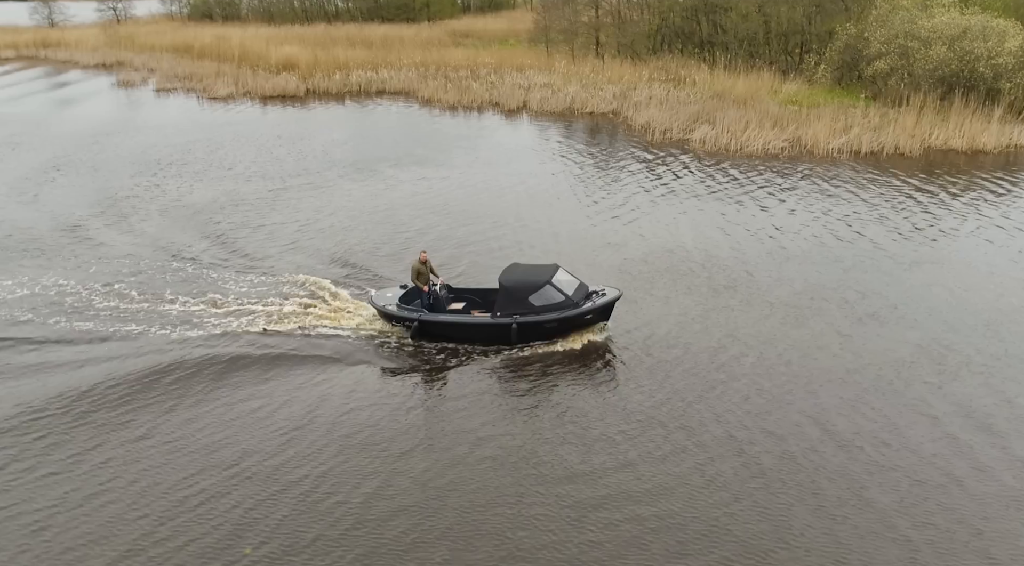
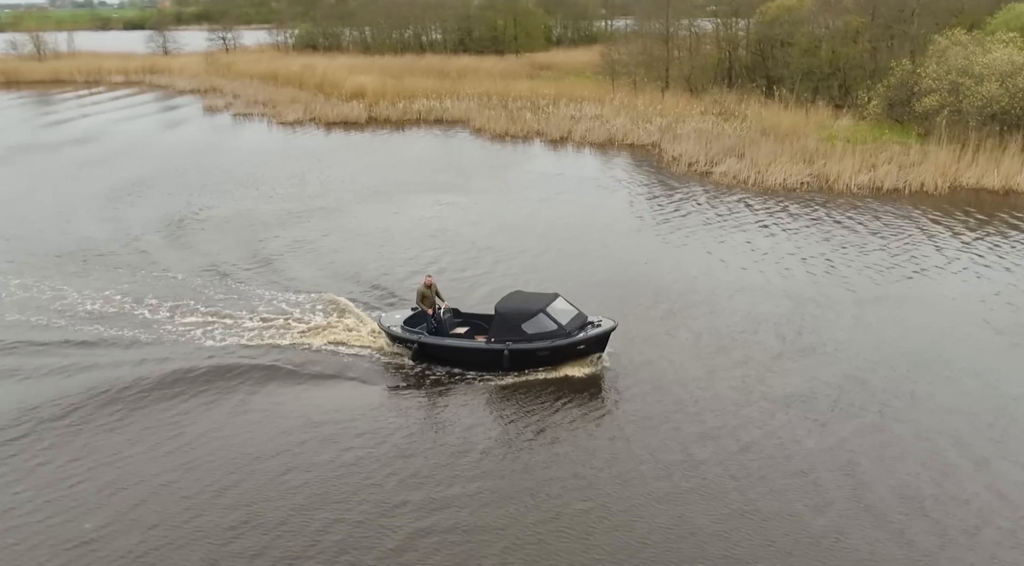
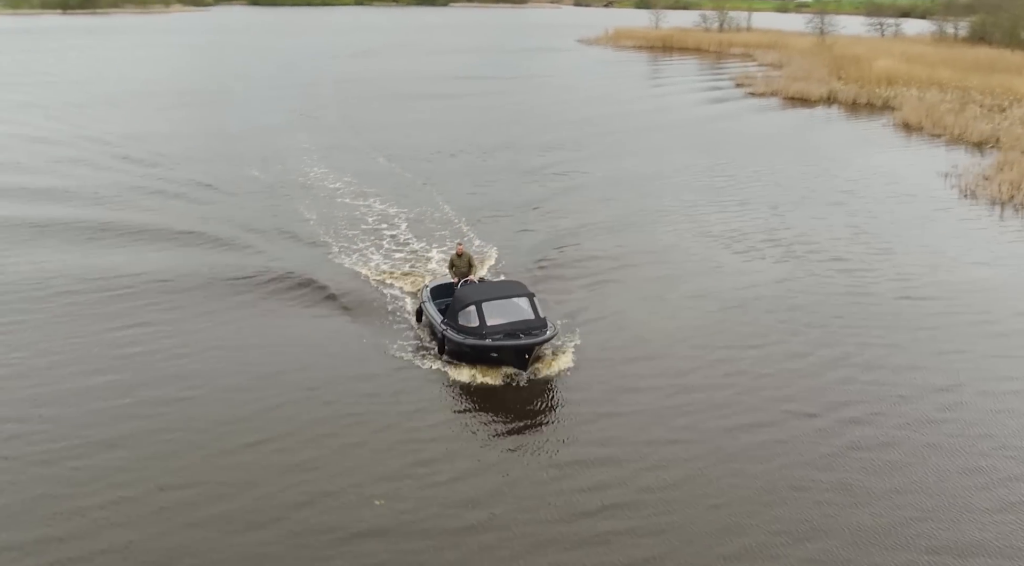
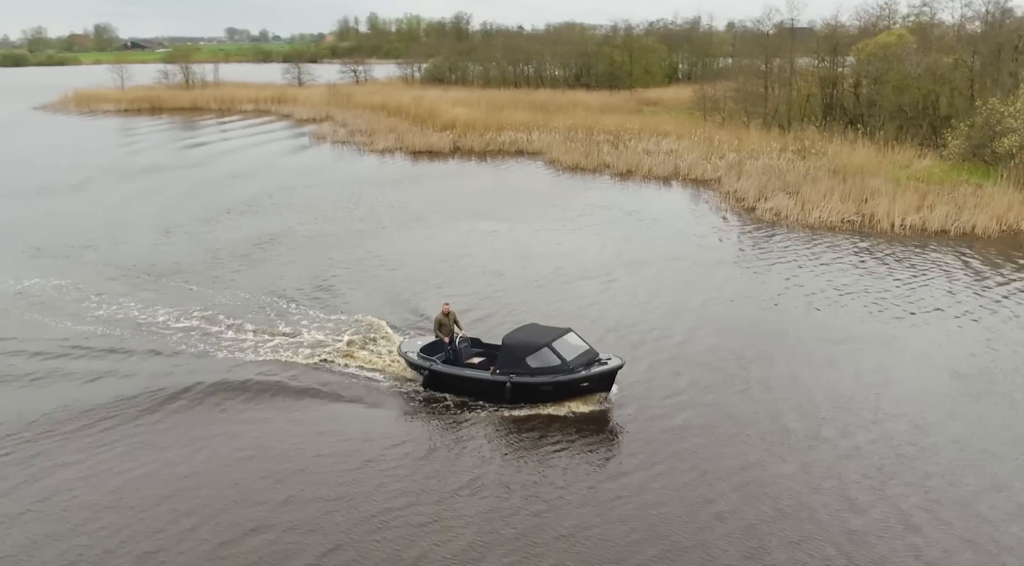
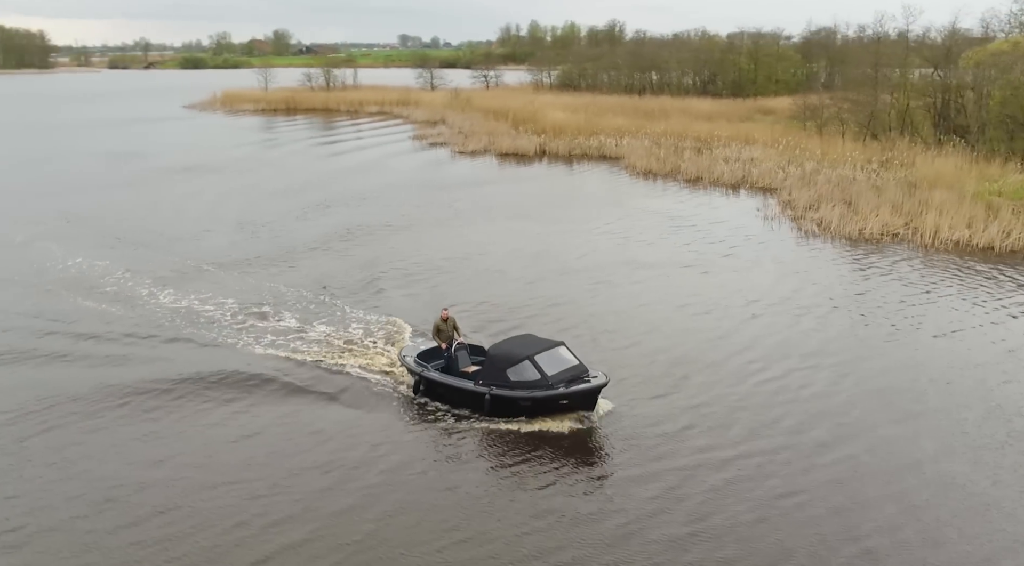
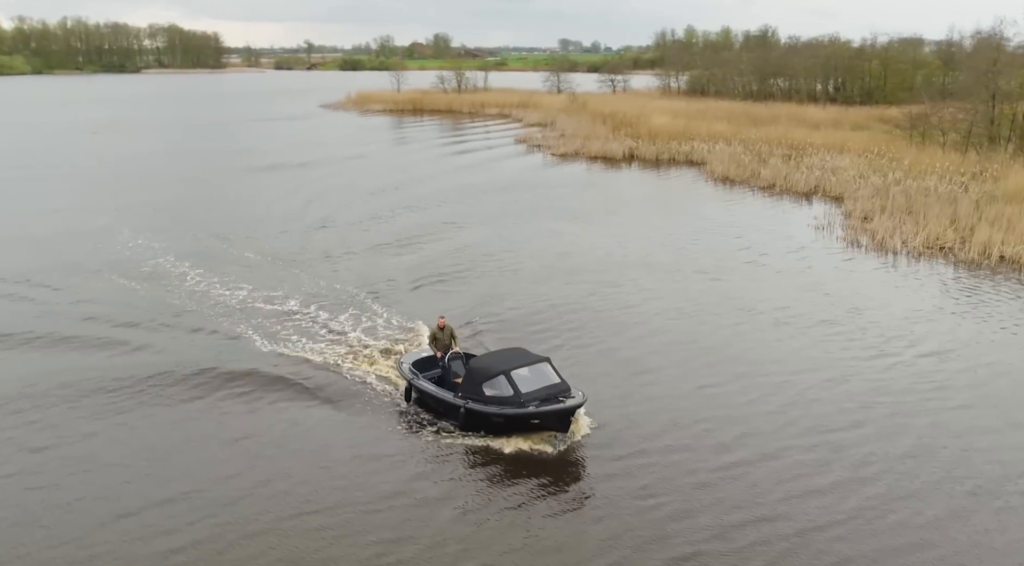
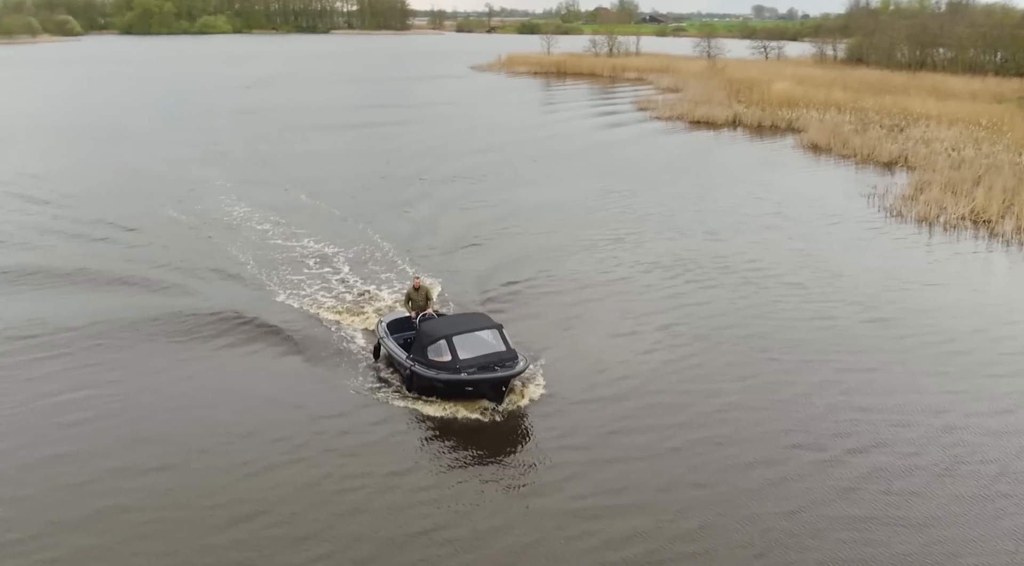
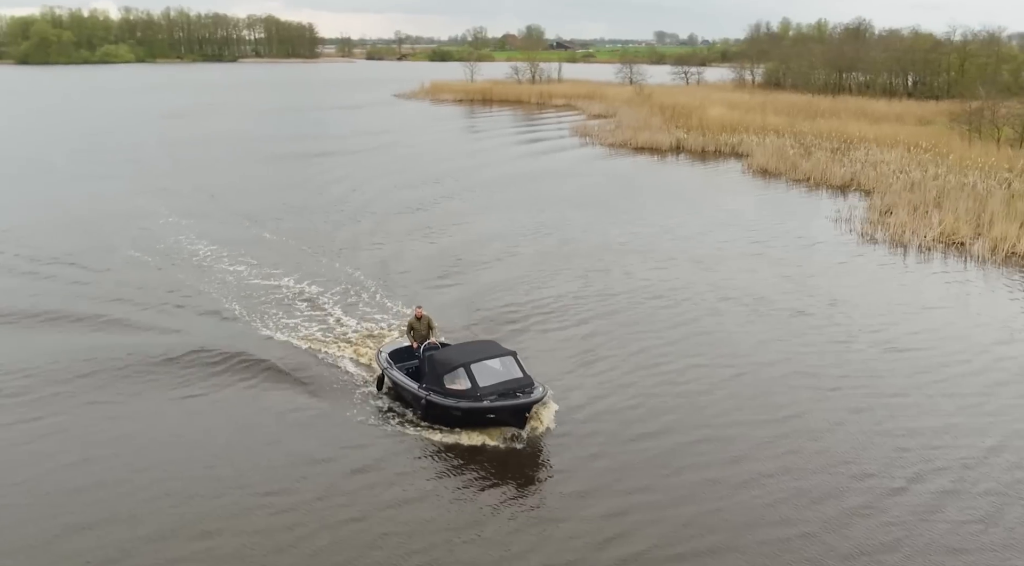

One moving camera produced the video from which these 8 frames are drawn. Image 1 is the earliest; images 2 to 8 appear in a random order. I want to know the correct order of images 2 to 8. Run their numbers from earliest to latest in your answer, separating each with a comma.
2, 4, 5, 6, 8, 7, 3
